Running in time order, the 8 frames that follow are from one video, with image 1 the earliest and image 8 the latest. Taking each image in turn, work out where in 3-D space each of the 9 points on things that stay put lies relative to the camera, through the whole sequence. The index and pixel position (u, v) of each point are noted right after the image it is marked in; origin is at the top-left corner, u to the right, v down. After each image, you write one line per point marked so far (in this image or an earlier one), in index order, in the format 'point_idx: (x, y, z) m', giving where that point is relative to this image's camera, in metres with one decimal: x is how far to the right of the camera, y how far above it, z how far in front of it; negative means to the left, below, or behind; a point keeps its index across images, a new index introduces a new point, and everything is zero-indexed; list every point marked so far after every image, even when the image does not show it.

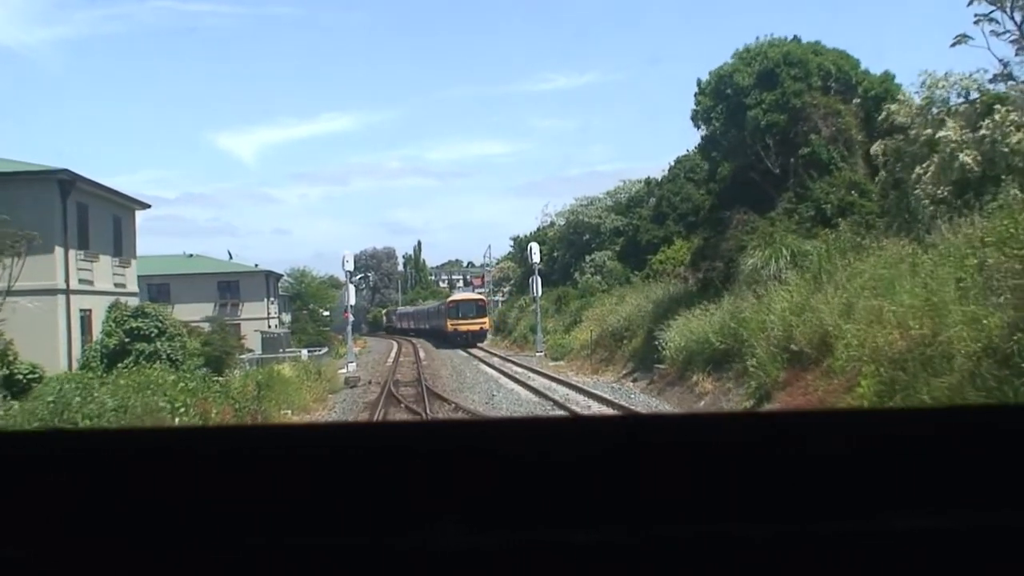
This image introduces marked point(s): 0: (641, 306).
0: (+2.5, -0.3, +19.8) m
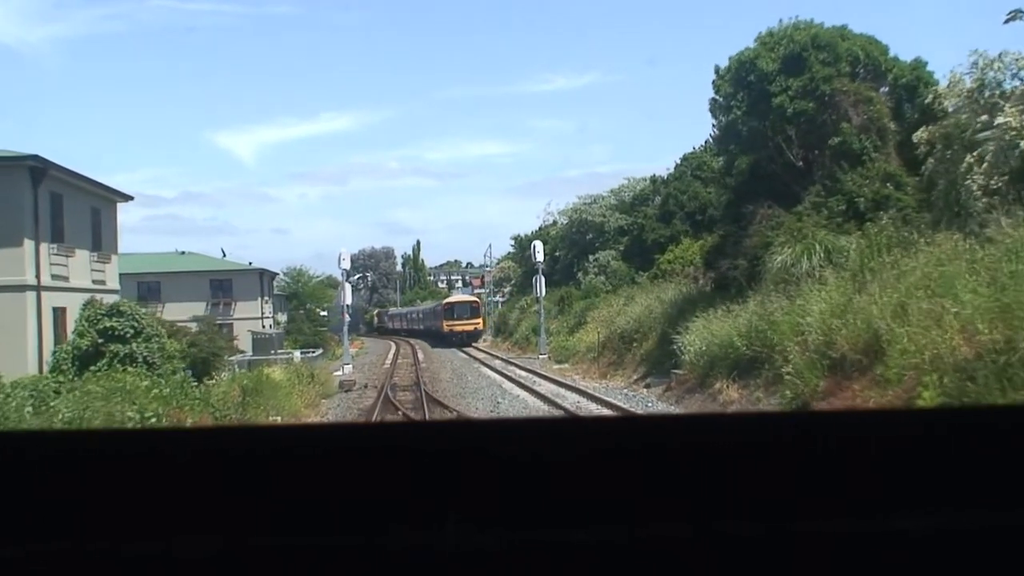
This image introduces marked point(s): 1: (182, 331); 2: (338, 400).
0: (+2.6, -0.3, +18.8) m
1: (-5.1, -0.7, +16.2) m
2: (-2.8, -1.8, +16.6) m
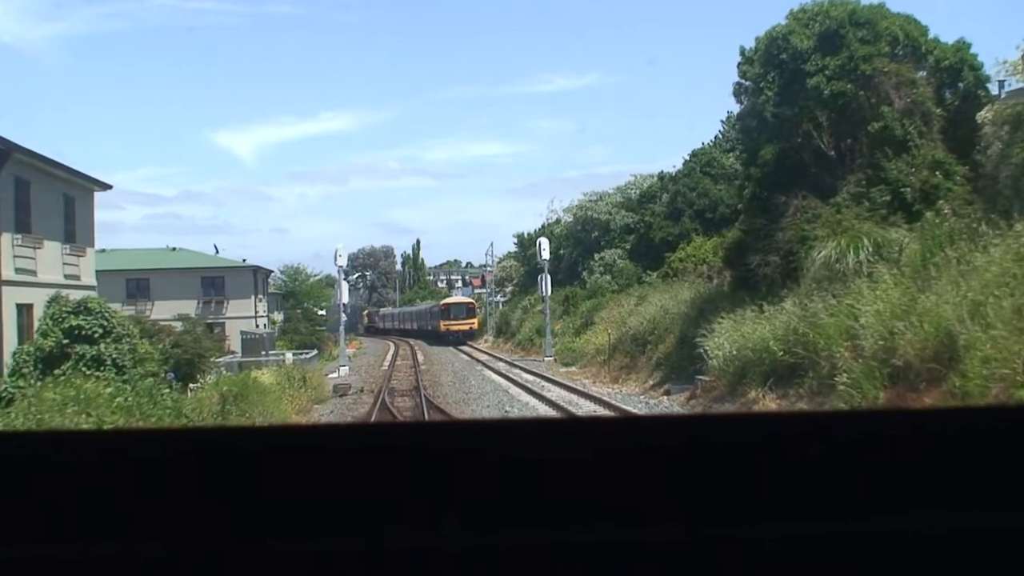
0: (+2.7, -0.3, +17.7) m
1: (-5.0, -0.6, +15.1) m
2: (-2.7, -1.8, +15.5) m
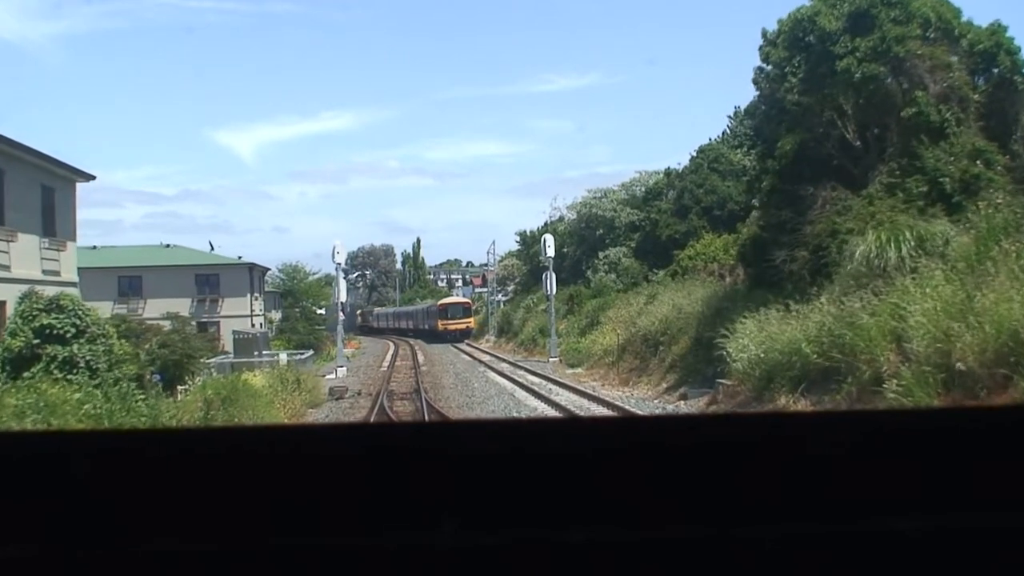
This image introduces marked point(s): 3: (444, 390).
0: (+2.8, -0.3, +16.9) m
1: (-5.0, -0.6, +14.3) m
2: (-2.6, -1.7, +14.7) m
3: (-1.2, -1.8, +17.6) m
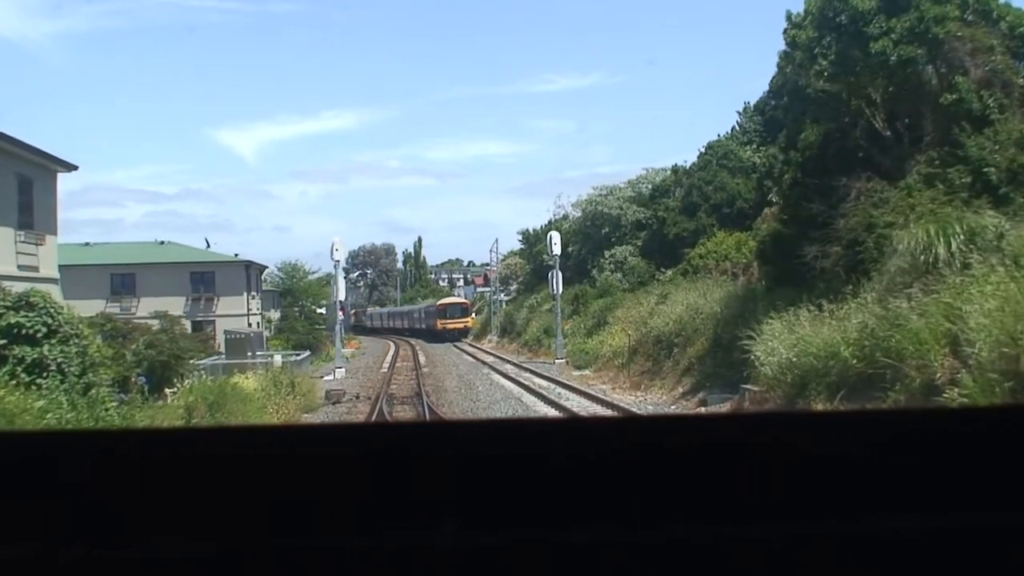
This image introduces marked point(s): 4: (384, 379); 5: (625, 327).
0: (+2.9, -0.3, +16.2) m
1: (-4.9, -0.5, +13.5) m
2: (-2.6, -1.7, +13.9) m
3: (-1.1, -1.7, +16.8) m
4: (-2.4, -1.7, +19.4) m
5: (+2.2, -0.7, +19.7) m
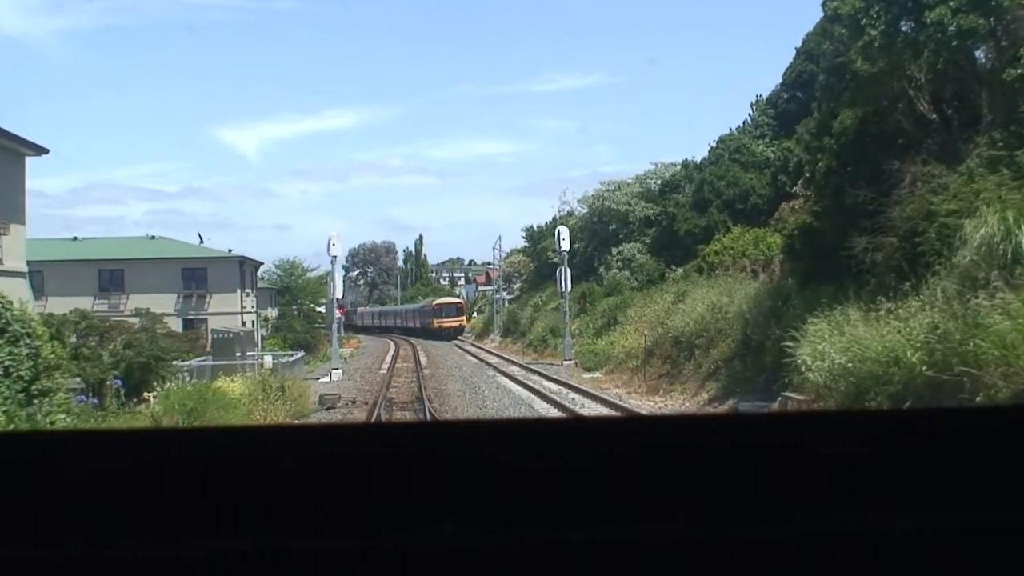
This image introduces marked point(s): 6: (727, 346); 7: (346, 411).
0: (+3.0, -0.2, +15.1) m
1: (-4.7, -0.5, +12.5) m
2: (-2.4, -1.6, +12.9) m
3: (-1.0, -1.7, +15.8) m
4: (-2.3, -1.7, +18.4) m
5: (+2.3, -0.7, +18.6) m
6: (+2.7, -0.8, +13.3) m
7: (-2.2, -1.6, +13.5) m
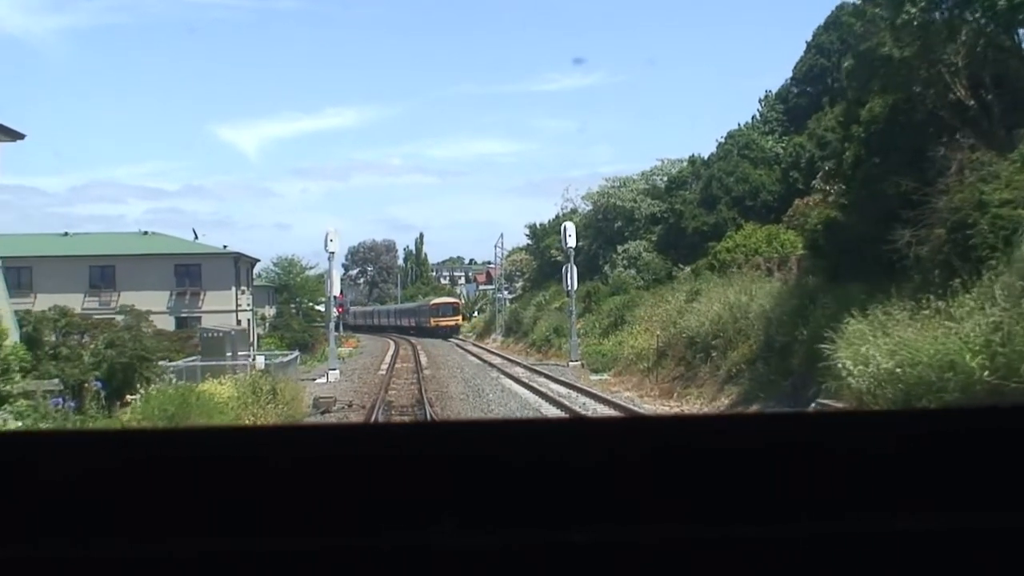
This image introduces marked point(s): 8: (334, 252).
0: (+3.1, -0.2, +14.3) m
1: (-4.7, -0.4, +11.7) m
2: (-2.4, -1.6, +12.1) m
3: (-0.9, -1.6, +15.0) m
4: (-2.2, -1.6, +17.6) m
5: (+2.3, -0.7, +17.9) m
6: (+2.8, -0.7, +12.6) m
7: (-2.1, -1.6, +12.8) m
8: (-3.3, +0.7, +19.3) m
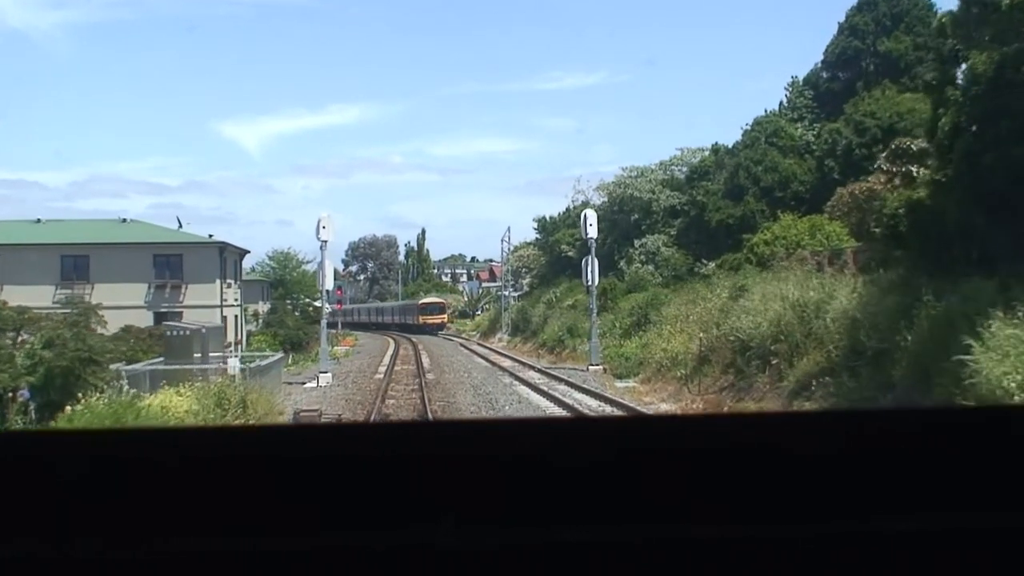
0: (+3.3, -0.2, +12.3) m
1: (-4.5, -0.3, +9.7) m
2: (-2.2, -1.5, +10.1) m
3: (-0.7, -1.5, +13.0) m
4: (-2.0, -1.5, +15.6) m
5: (+2.6, -0.6, +15.8) m
6: (+3.0, -0.7, +10.5) m
7: (-1.9, -1.5, +10.7) m
8: (-3.1, +0.8, +17.3) m
